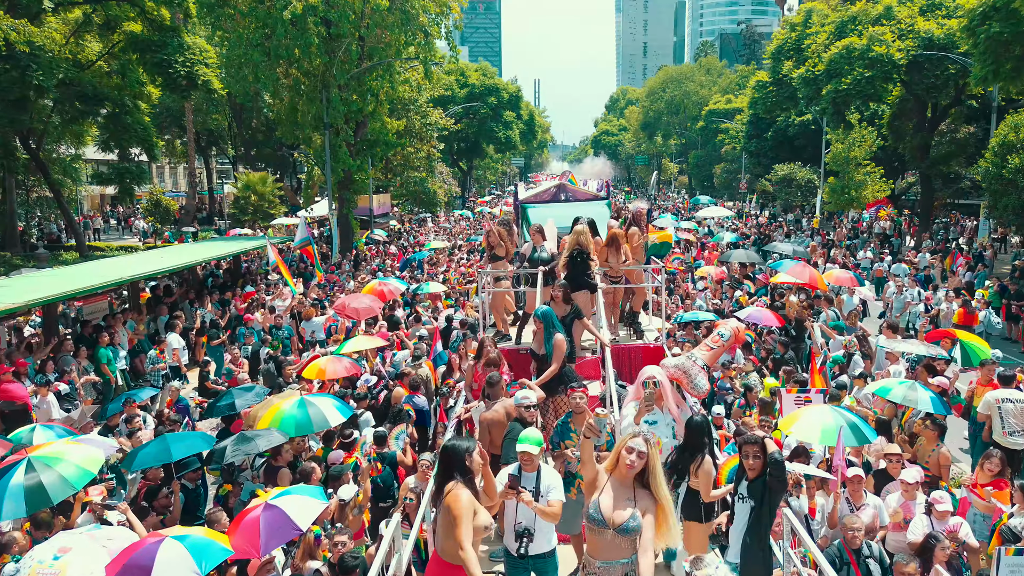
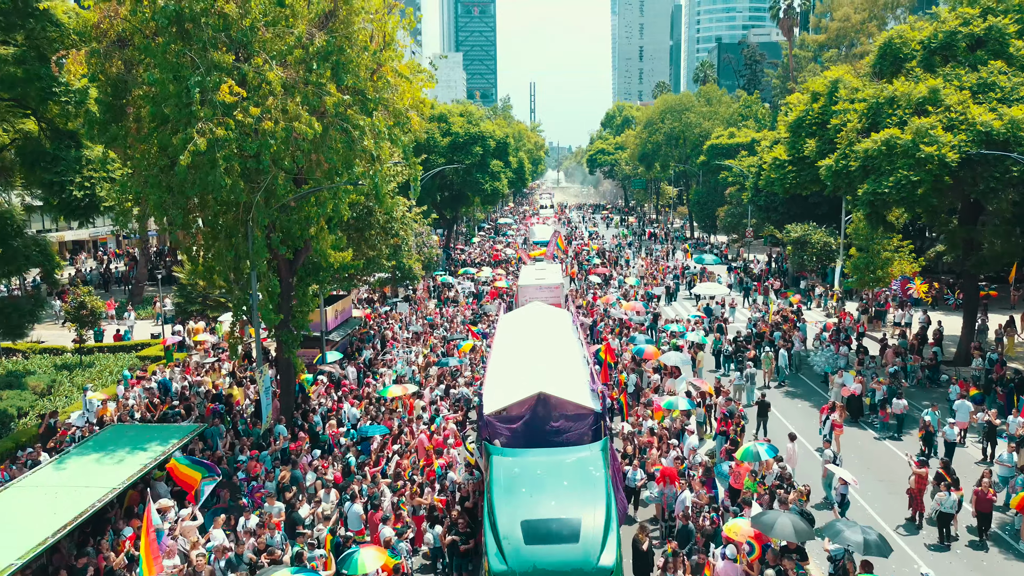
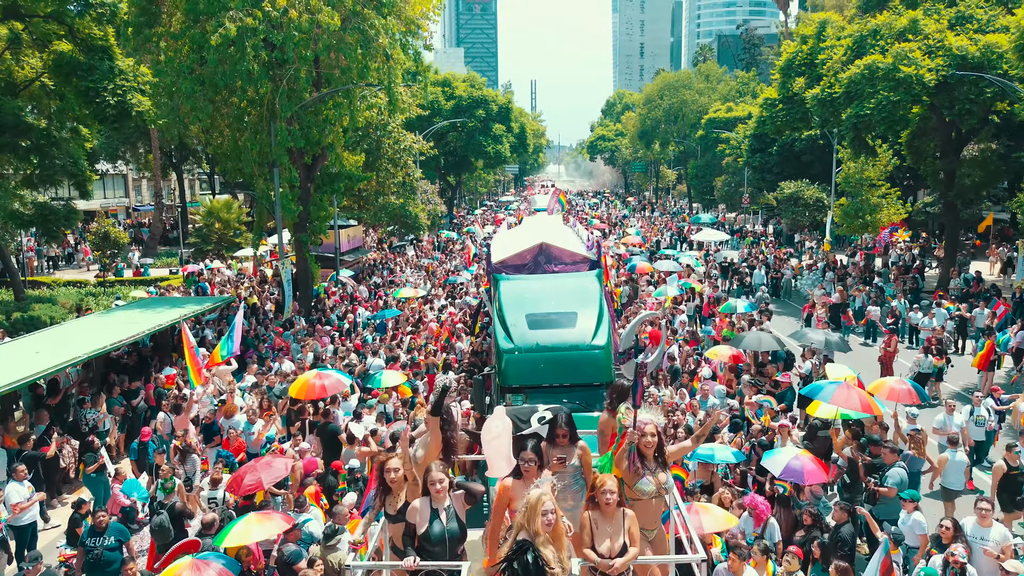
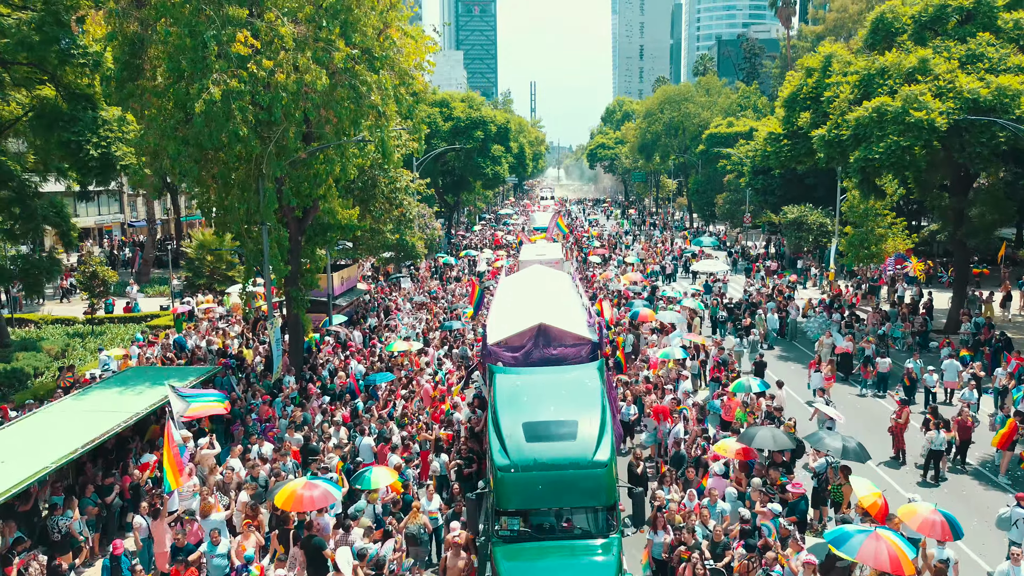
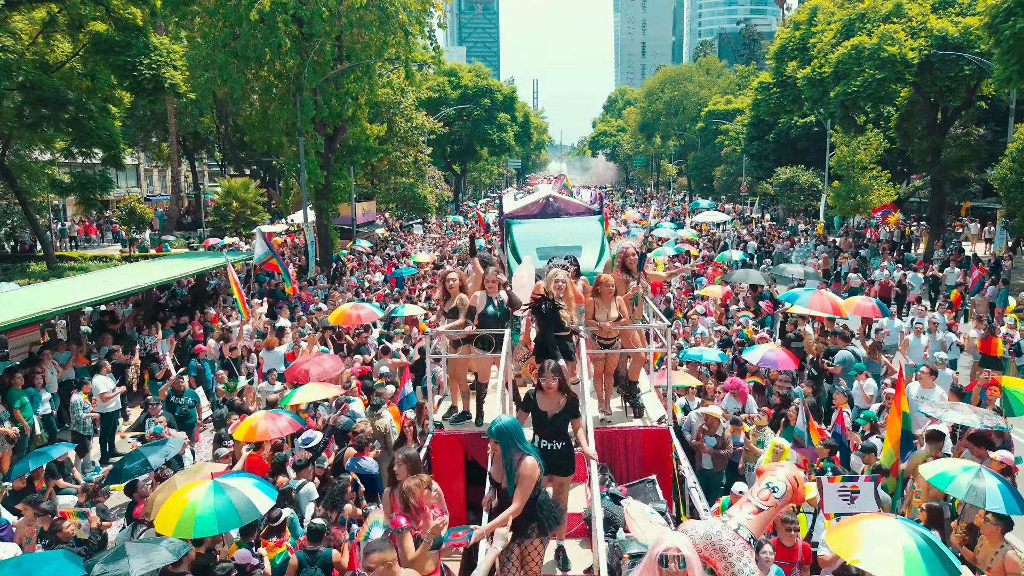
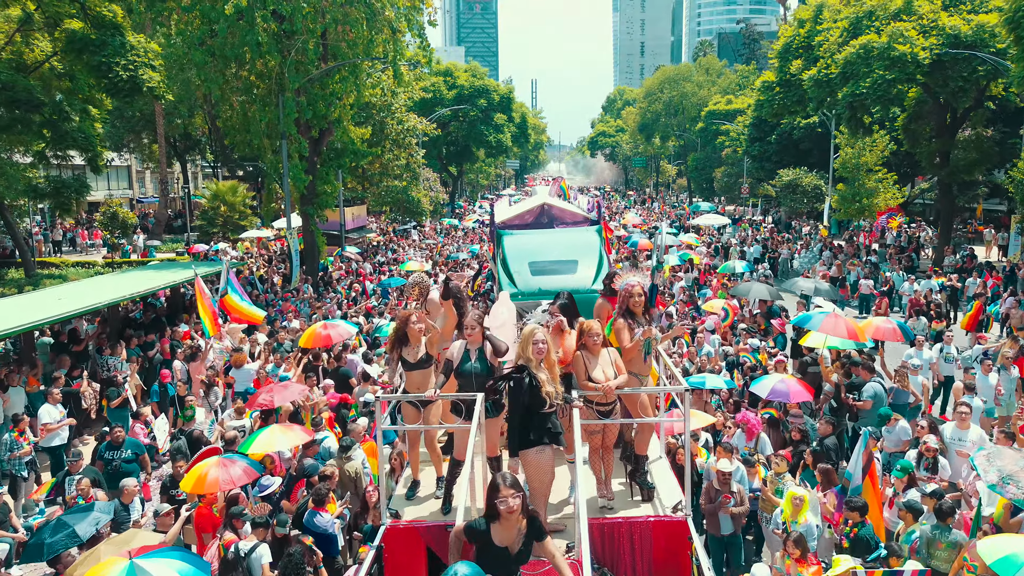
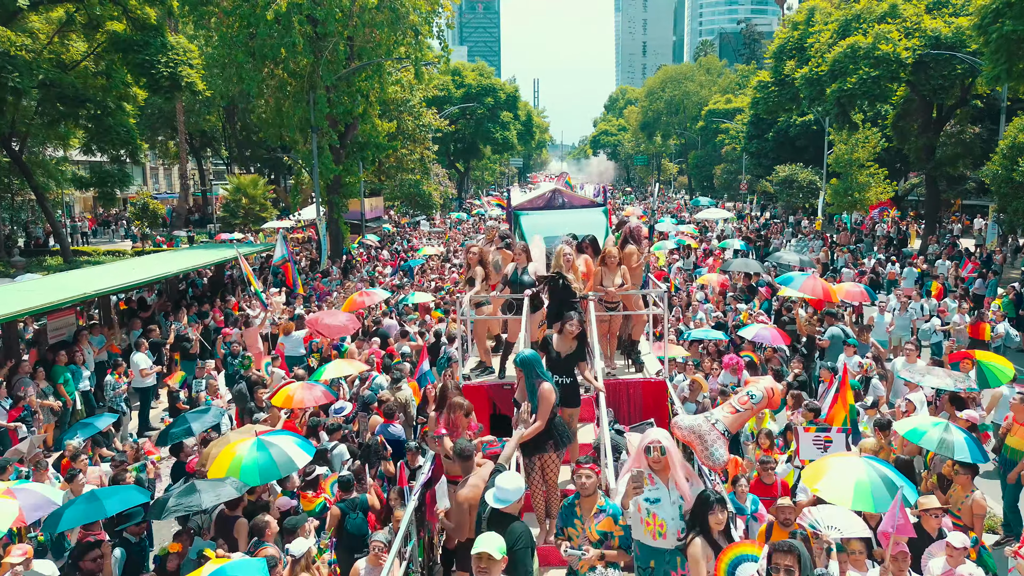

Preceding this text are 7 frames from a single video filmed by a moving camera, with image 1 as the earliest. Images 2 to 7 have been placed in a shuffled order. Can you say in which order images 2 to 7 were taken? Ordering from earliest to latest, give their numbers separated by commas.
7, 5, 6, 3, 4, 2
